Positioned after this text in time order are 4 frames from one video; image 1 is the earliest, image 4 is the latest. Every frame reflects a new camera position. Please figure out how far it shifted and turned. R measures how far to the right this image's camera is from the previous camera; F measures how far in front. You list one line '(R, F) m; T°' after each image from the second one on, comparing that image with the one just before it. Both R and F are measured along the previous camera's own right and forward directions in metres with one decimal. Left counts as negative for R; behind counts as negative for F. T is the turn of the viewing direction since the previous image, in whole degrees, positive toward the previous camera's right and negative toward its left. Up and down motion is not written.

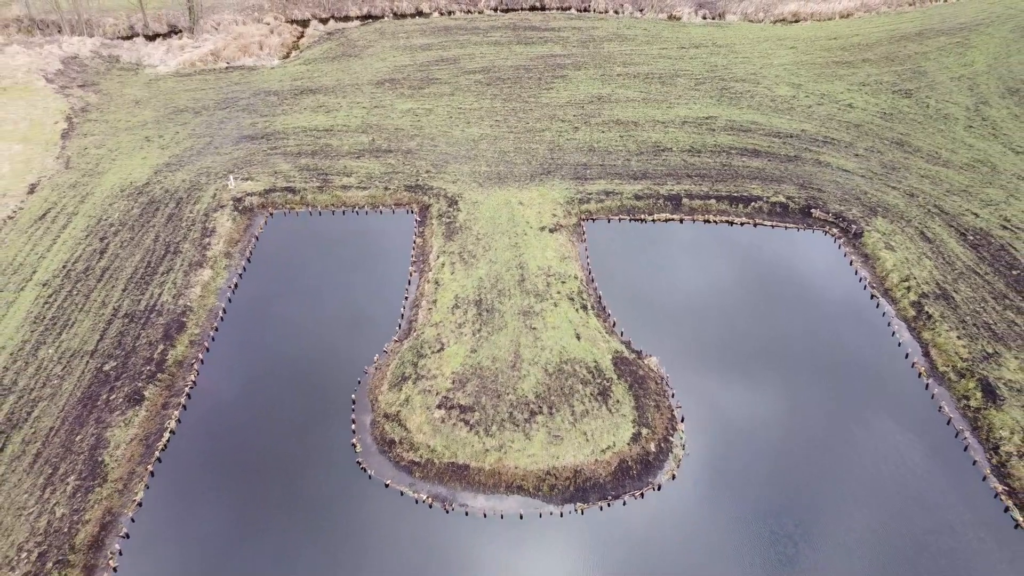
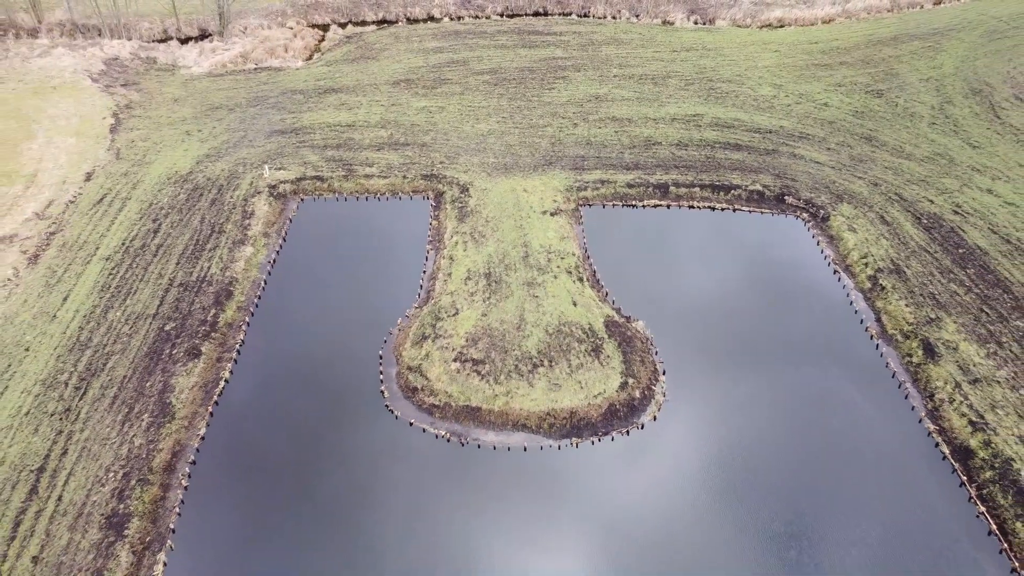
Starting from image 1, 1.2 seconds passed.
(-0.1, -2.9) m; 0°
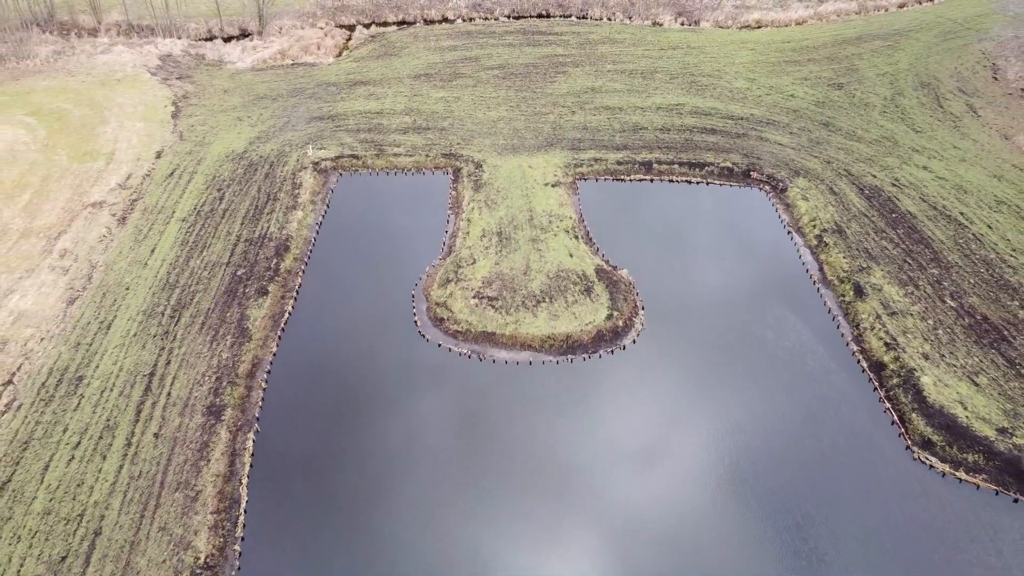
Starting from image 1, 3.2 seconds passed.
(-0.2, -4.8) m; 0°
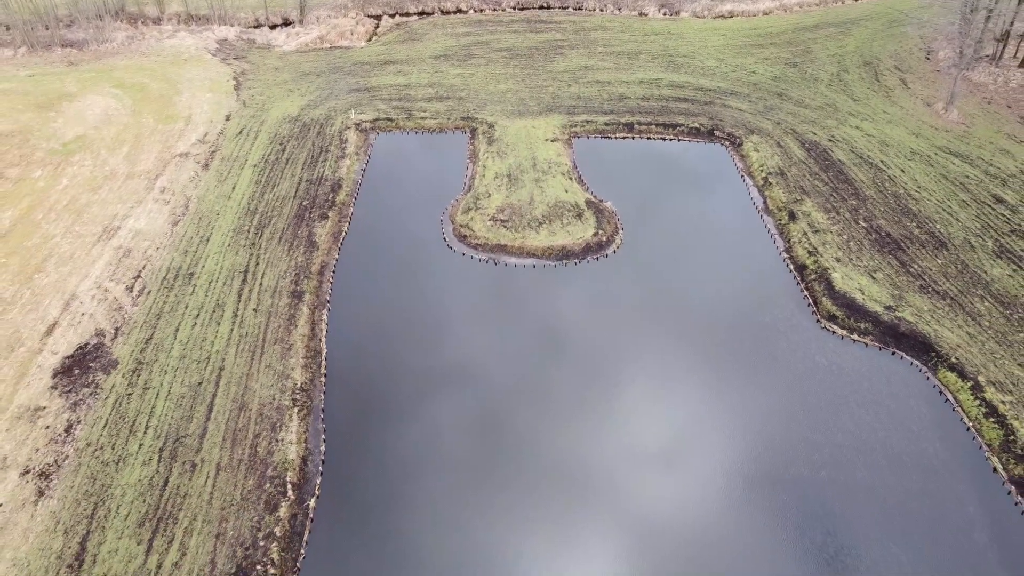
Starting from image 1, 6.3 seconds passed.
(-0.3, -6.9) m; 0°
